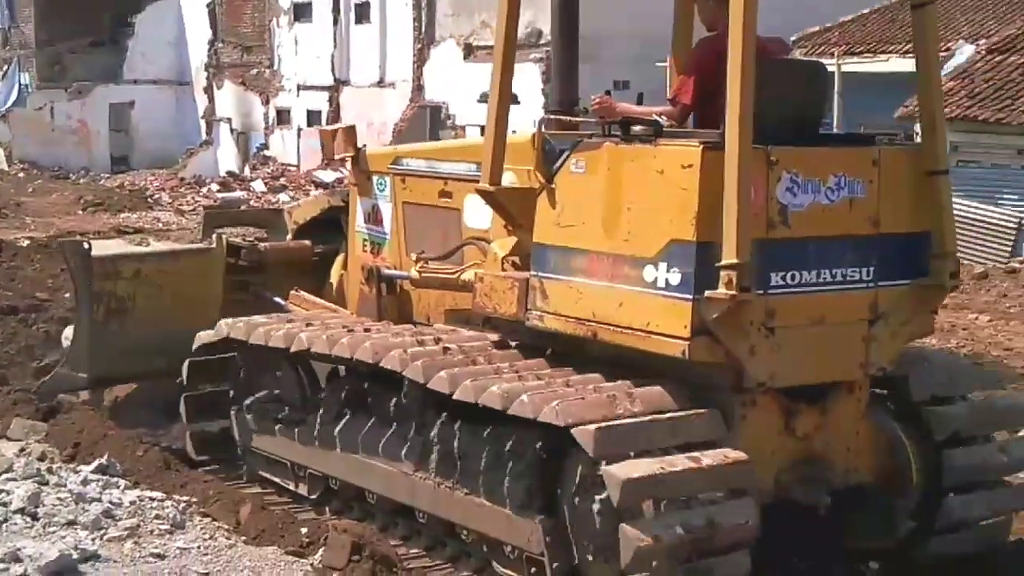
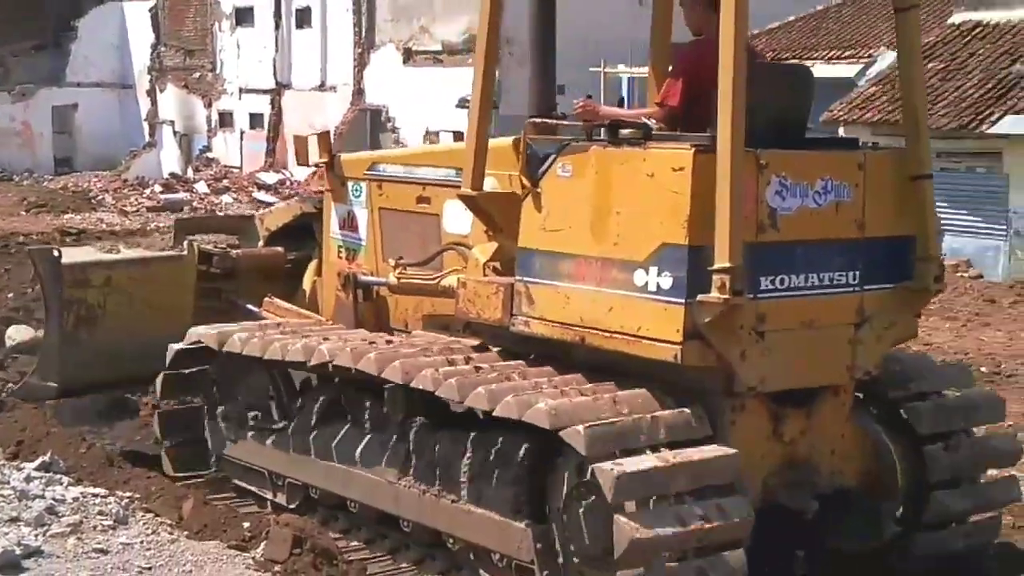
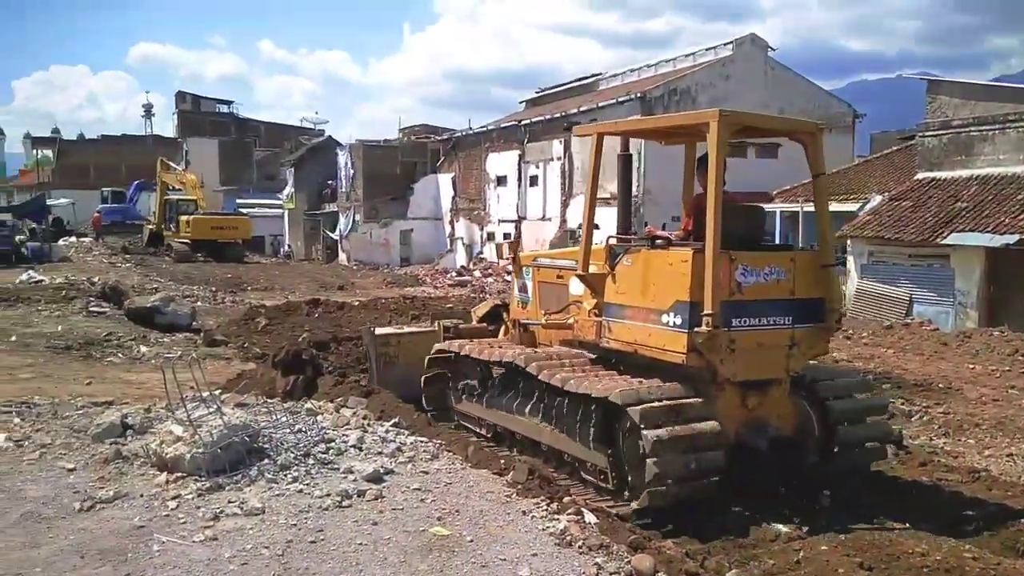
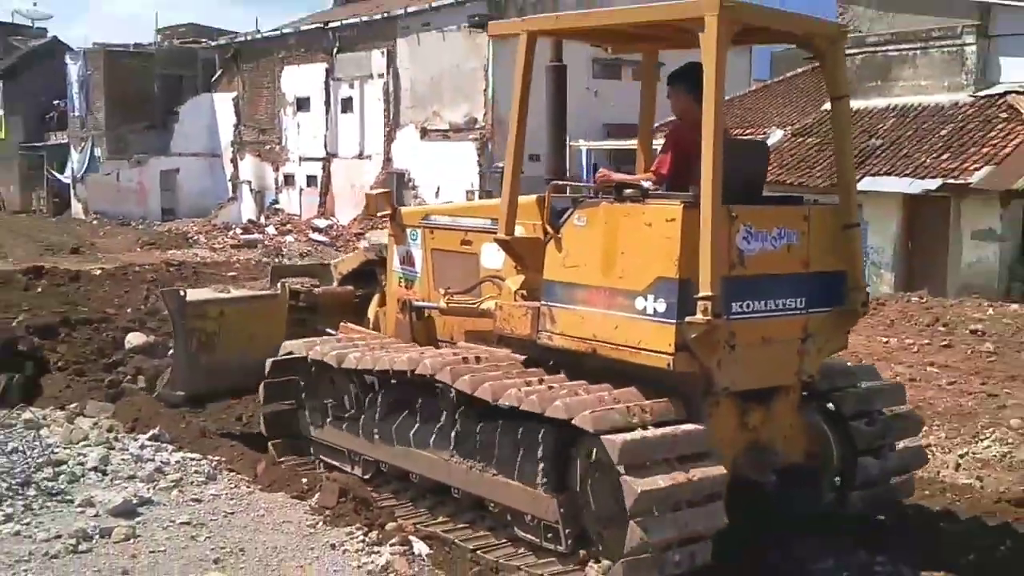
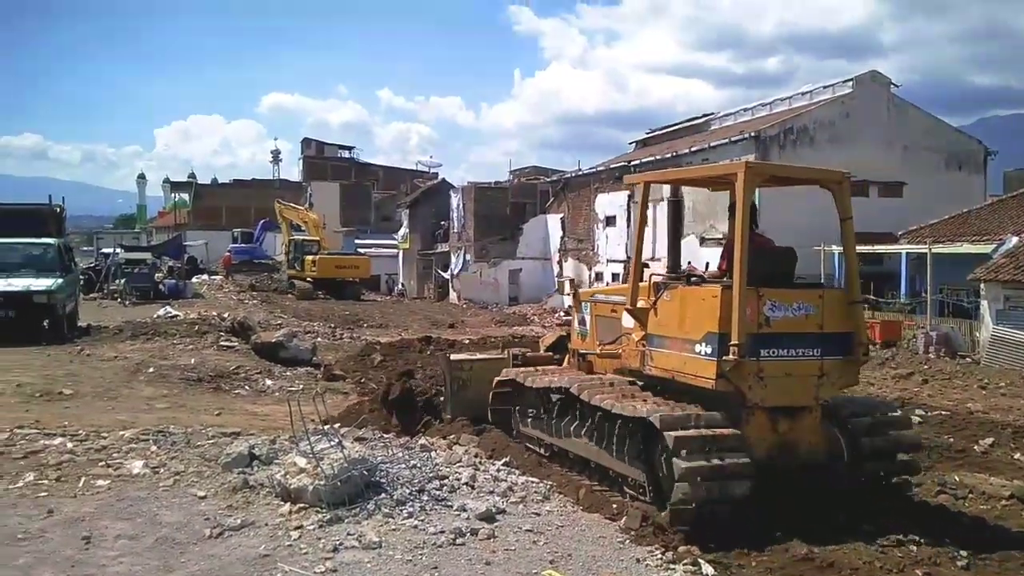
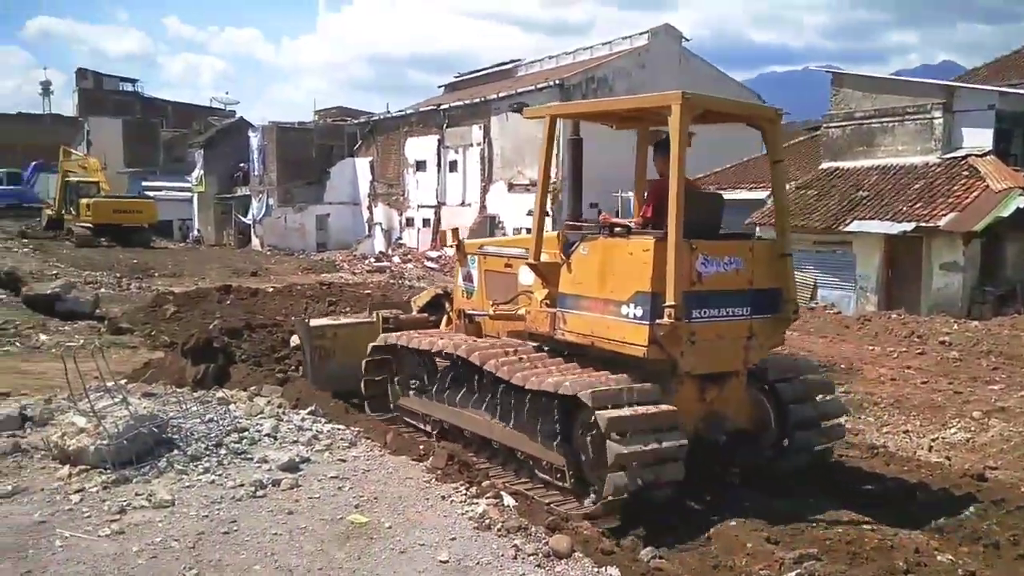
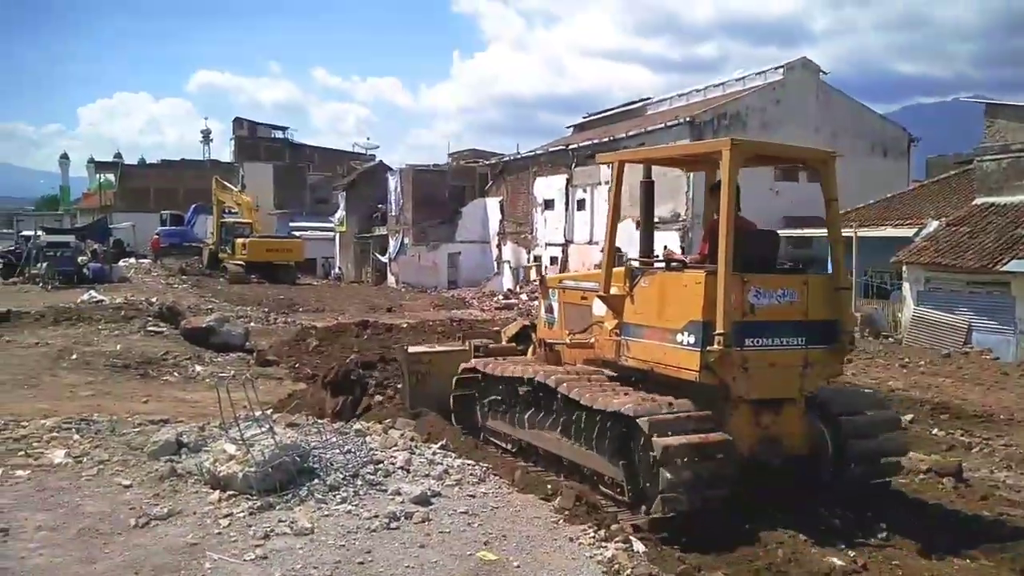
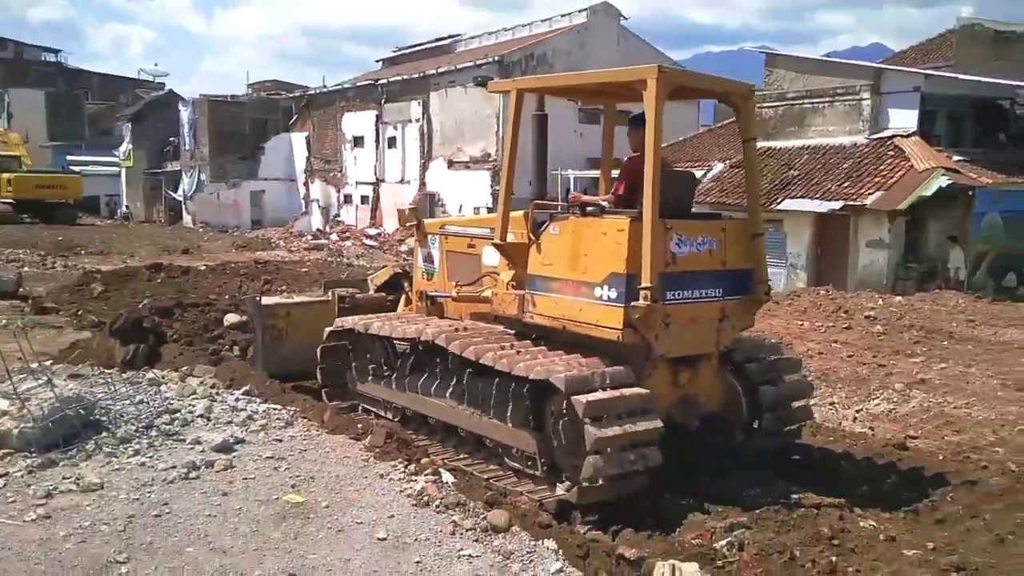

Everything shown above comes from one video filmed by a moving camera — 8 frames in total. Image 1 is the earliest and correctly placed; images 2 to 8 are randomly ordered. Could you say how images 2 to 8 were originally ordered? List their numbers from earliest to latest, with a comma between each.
2, 4, 8, 6, 3, 7, 5
